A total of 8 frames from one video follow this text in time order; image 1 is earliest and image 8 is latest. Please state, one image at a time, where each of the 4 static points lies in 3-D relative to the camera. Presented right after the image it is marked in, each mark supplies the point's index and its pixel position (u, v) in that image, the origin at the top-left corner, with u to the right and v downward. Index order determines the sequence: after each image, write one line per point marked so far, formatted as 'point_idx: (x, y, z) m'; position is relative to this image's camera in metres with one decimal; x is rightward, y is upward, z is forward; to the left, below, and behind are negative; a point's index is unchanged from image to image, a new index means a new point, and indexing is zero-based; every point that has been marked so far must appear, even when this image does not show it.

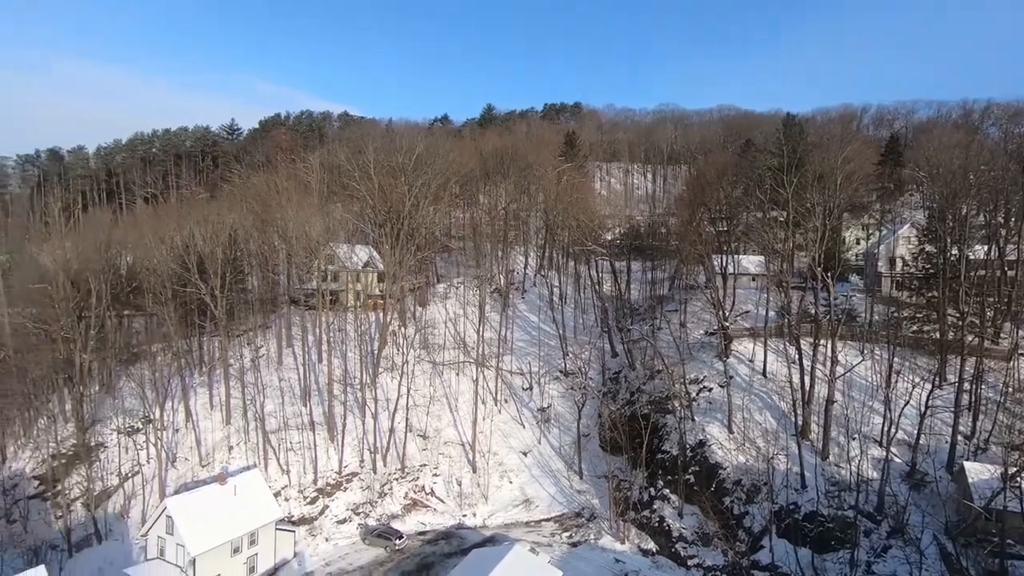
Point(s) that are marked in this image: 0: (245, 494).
0: (-9.5, -7.4, +19.8) m
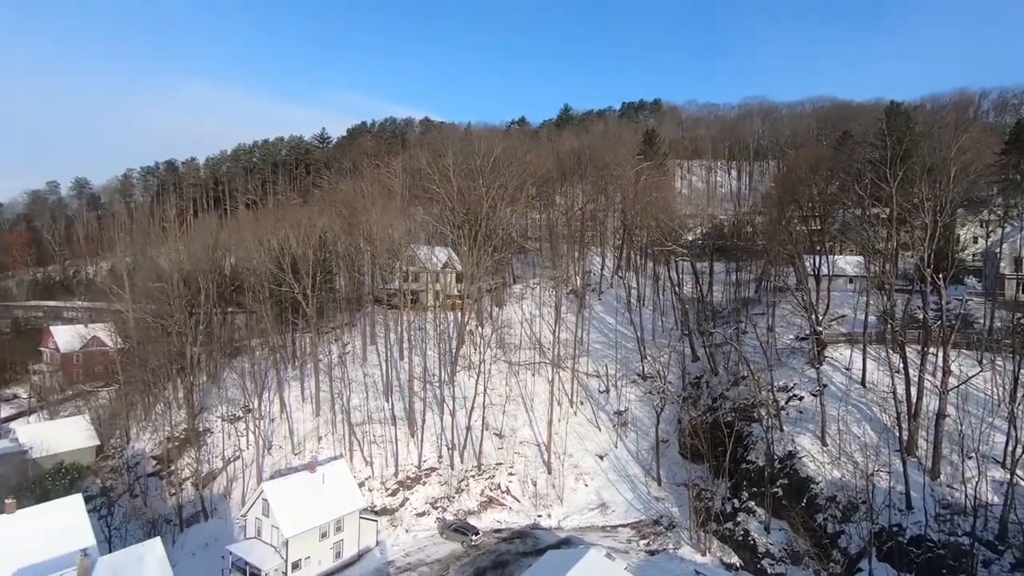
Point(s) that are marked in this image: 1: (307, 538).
0: (-6.8, -7.4, +20.8) m
1: (-7.1, -8.7, +19.2) m
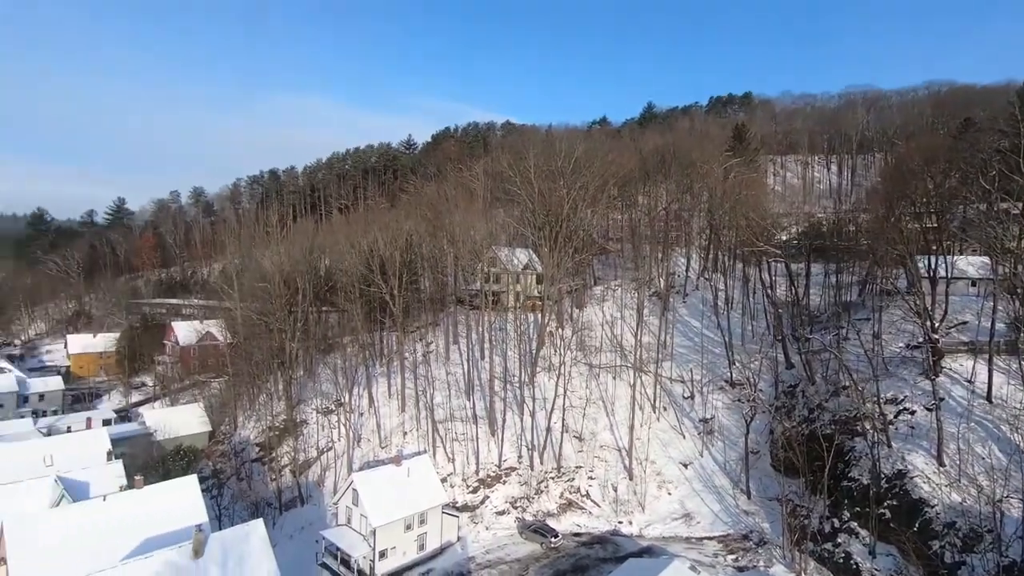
0: (-3.7, -7.4, +21.5) m
1: (-4.3, -8.8, +20.0) m
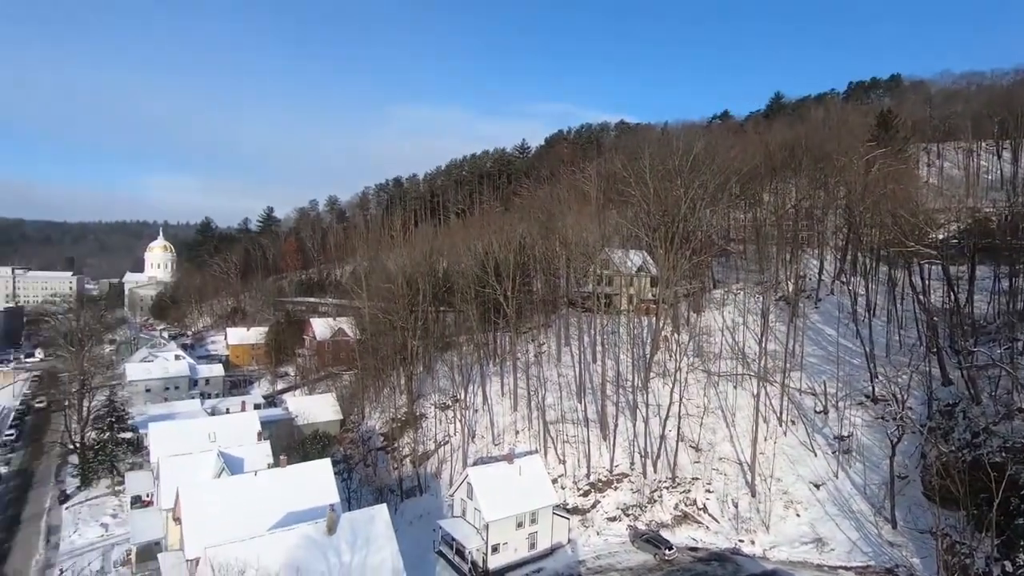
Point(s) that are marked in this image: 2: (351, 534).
0: (+0.7, -7.5, +21.9) m
1: (-0.2, -8.8, +20.4) m
2: (-4.7, -7.1, +15.9) m
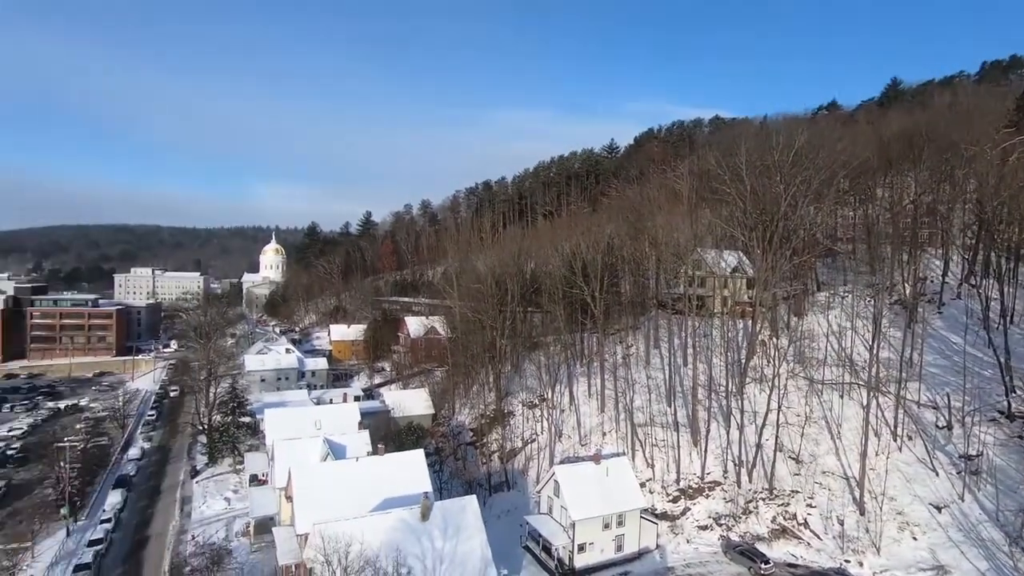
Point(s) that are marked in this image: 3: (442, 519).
0: (+4.1, -7.5, +21.7) m
1: (+3.0, -8.8, +20.4) m
2: (-2.1, -7.1, +16.7) m
3: (-2.1, -7.0, +16.7) m
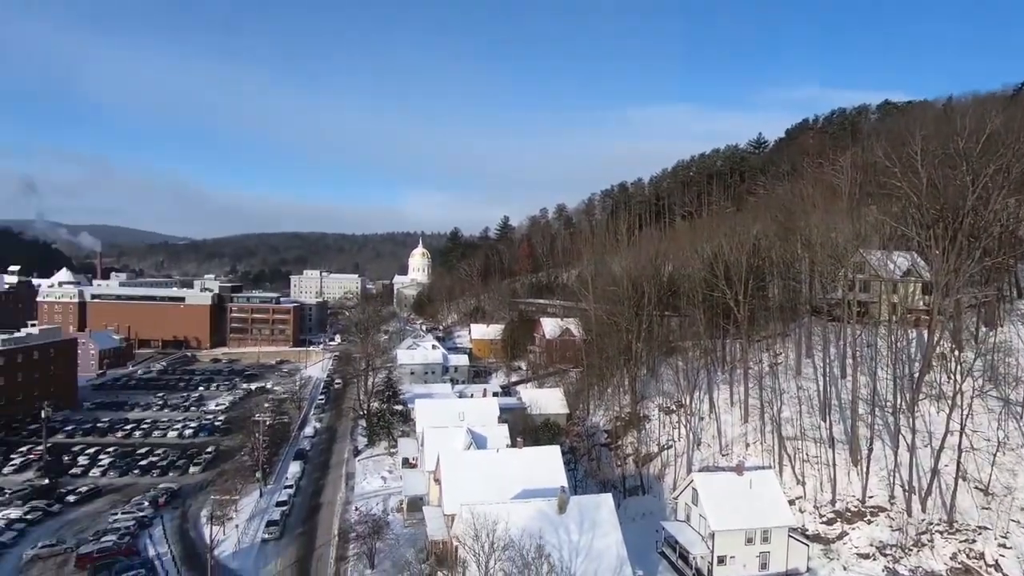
0: (+9.3, -7.6, +20.6) m
1: (+7.9, -8.9, +19.6) m
2: (+2.1, -7.1, +17.2) m
3: (+2.1, -7.1, +17.3) m
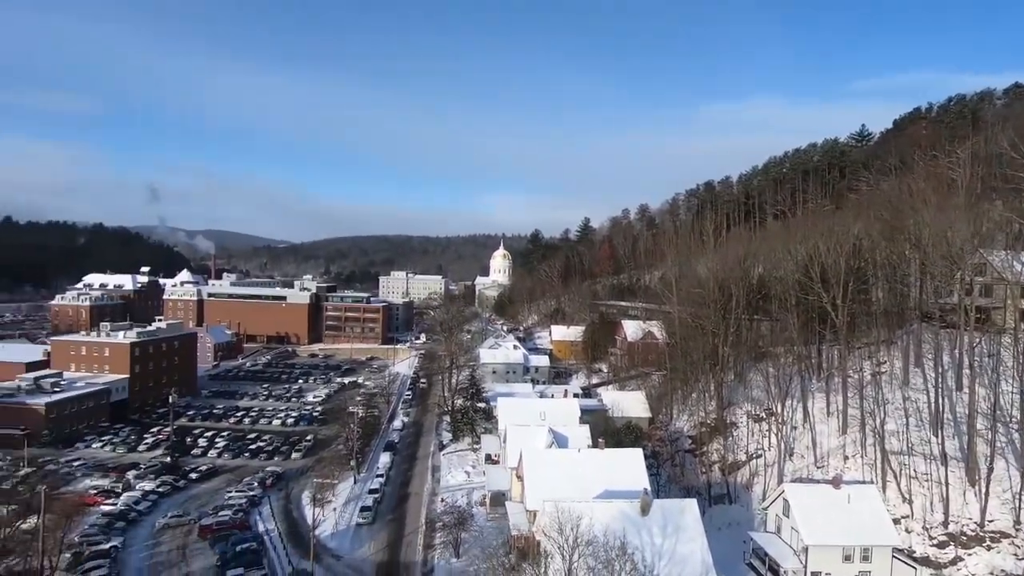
0: (+12.3, -7.7, +19.4) m
1: (+10.7, -9.0, +18.6) m
2: (+4.7, -7.2, +17.1) m
3: (+4.7, -7.1, +17.1) m
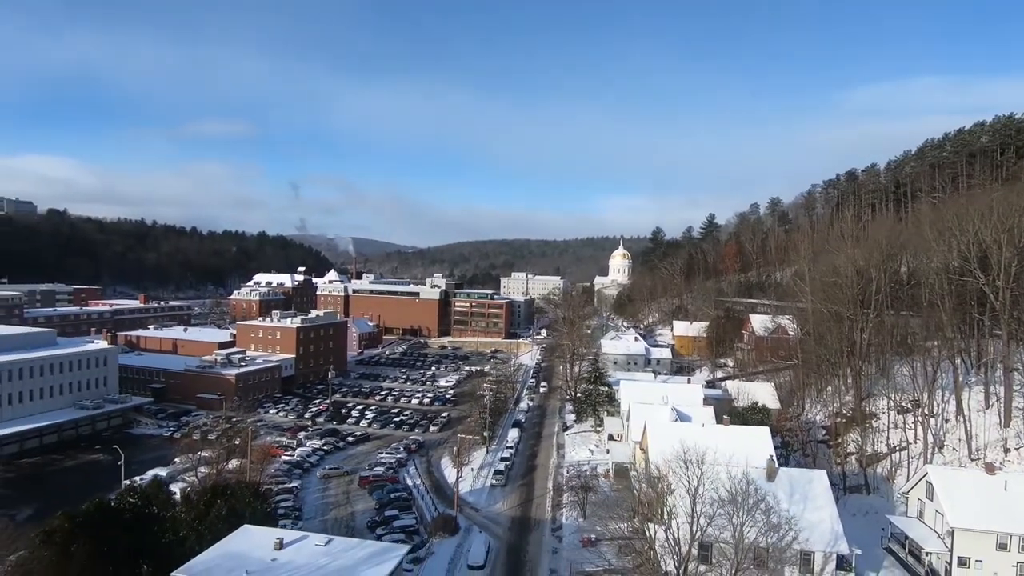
0: (+16.7, -6.9, +18.0) m
1: (+15.0, -8.2, +17.6) m
2: (+8.8, -6.3, +17.4) m
3: (+8.8, -6.2, +17.4) m
